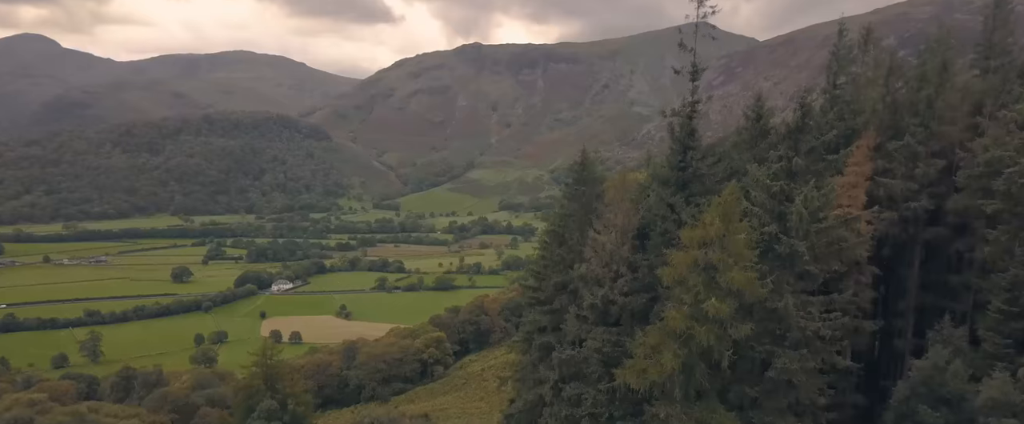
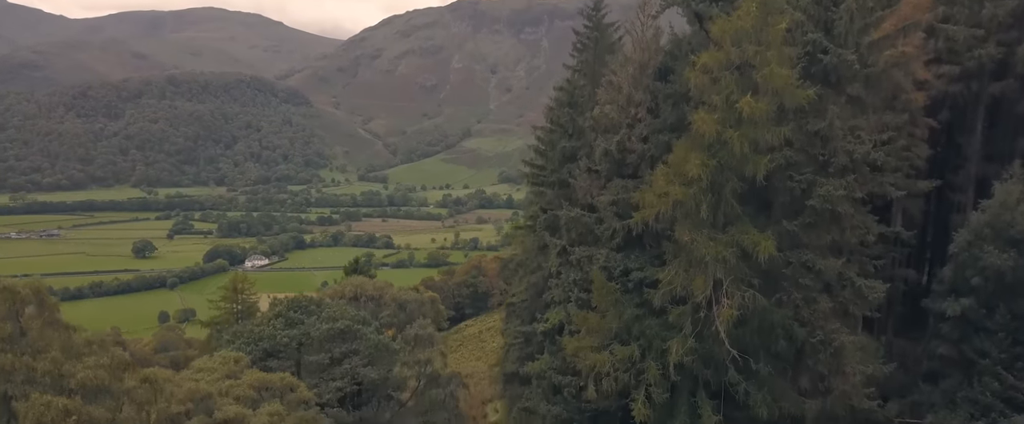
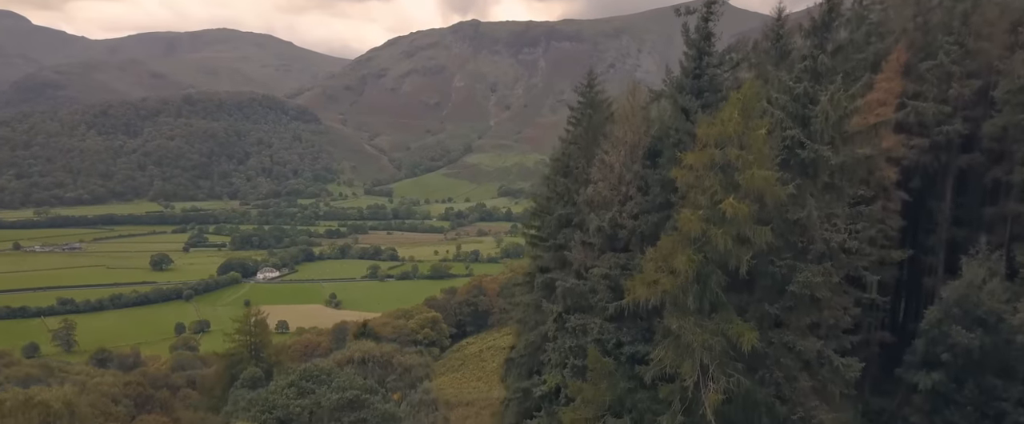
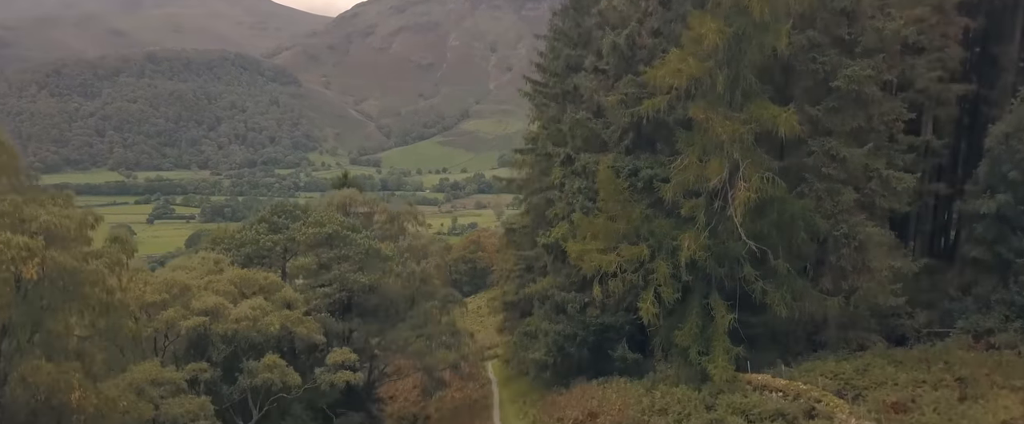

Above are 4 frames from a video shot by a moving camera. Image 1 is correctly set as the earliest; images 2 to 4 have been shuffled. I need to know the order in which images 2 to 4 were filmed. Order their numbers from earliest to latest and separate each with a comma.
3, 2, 4
